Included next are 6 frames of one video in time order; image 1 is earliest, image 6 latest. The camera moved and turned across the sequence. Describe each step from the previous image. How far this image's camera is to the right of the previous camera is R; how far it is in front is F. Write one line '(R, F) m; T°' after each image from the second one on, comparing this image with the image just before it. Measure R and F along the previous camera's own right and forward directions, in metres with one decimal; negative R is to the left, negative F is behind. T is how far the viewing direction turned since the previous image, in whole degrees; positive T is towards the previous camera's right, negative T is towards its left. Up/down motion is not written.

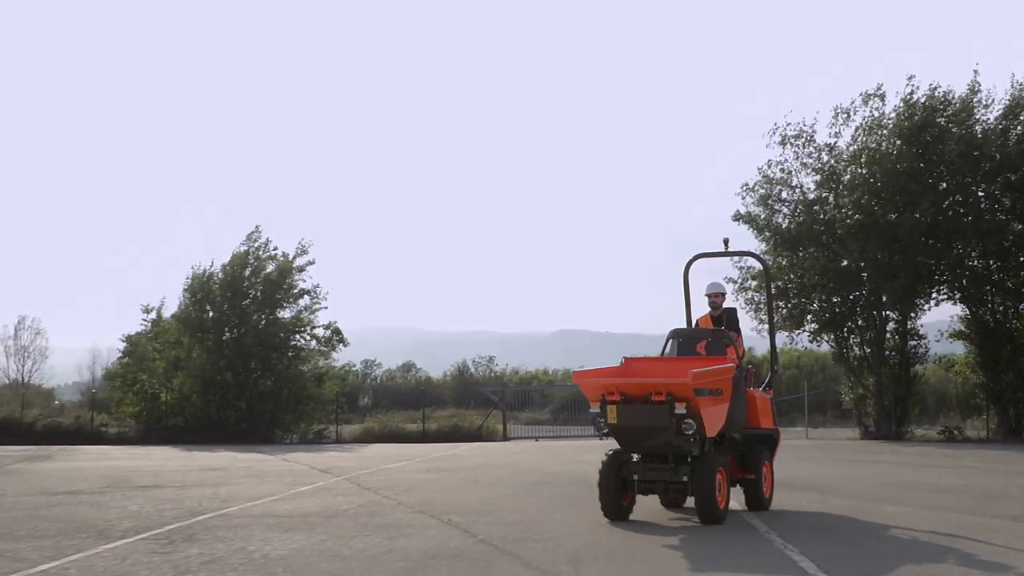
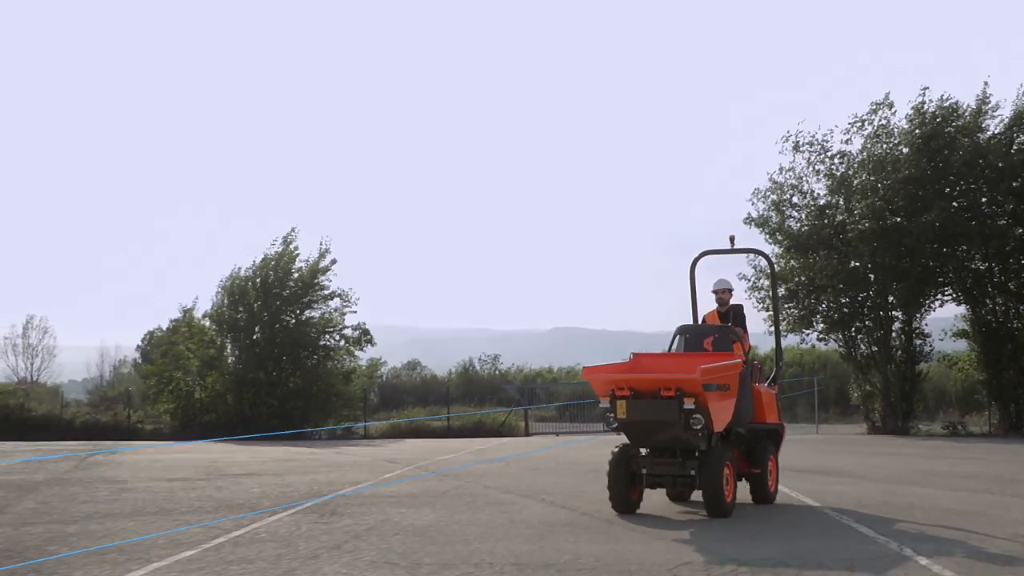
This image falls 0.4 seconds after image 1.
(-0.8, -1.2) m; 0°
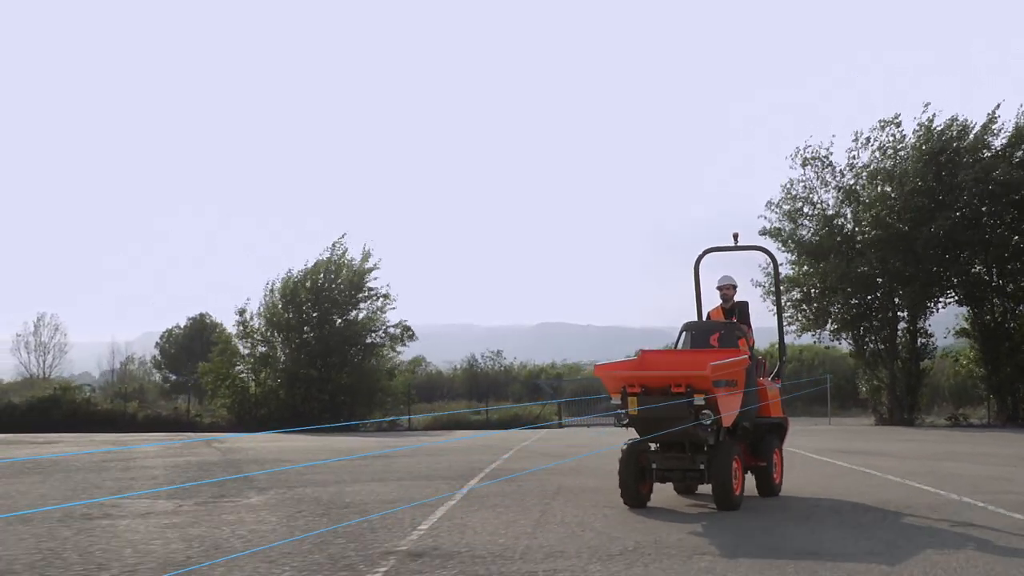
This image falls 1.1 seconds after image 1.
(-1.5, -2.3) m; +1°
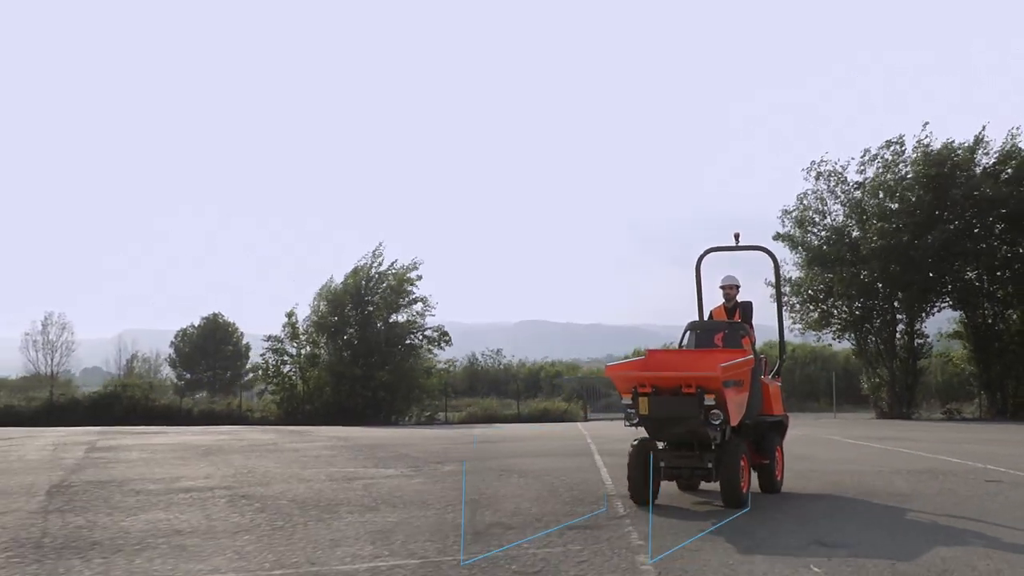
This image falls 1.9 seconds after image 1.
(-1.7, -2.6) m; +1°
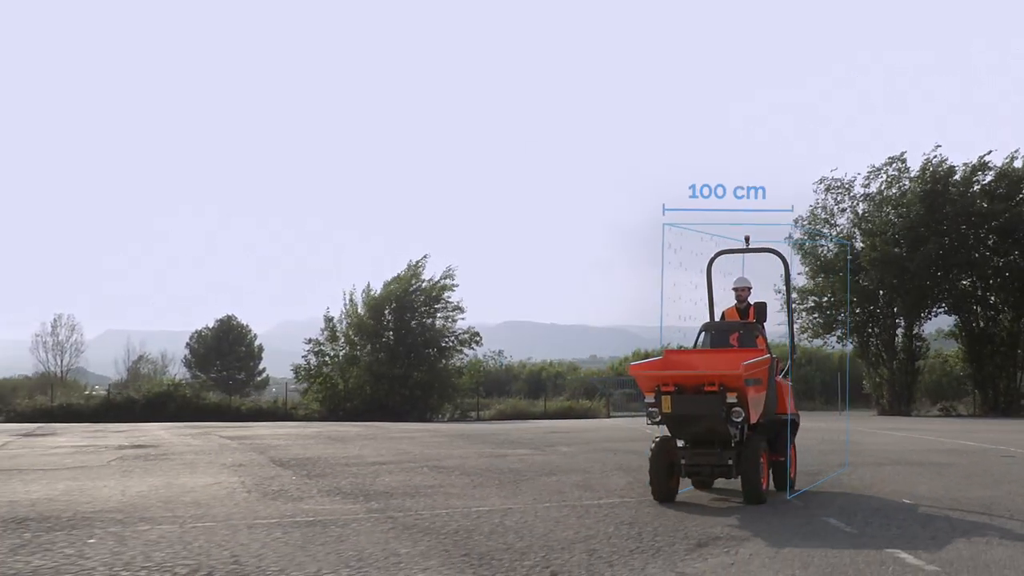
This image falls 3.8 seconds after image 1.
(-1.6, -2.6) m; +1°
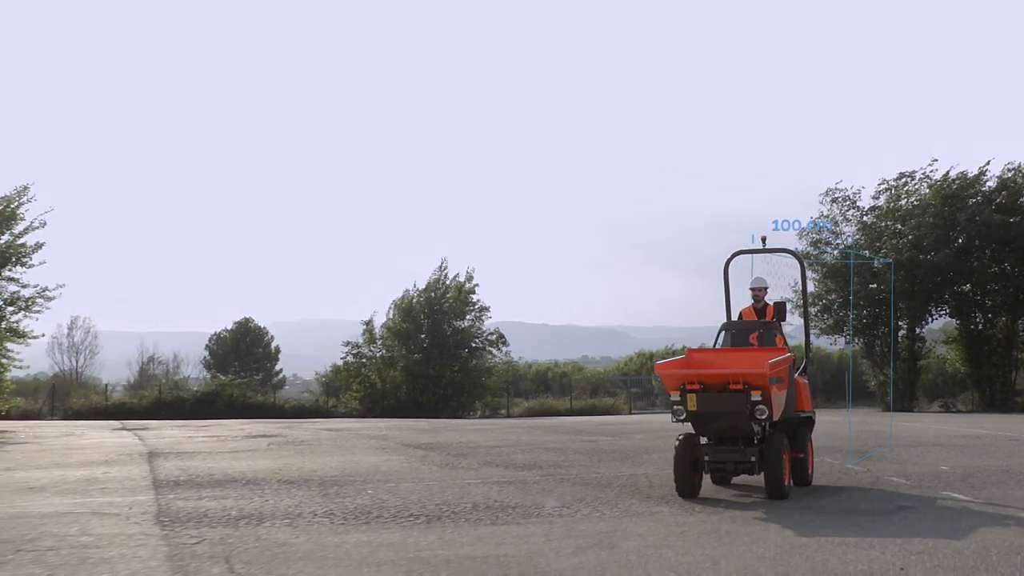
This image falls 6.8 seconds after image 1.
(-1.5, -2.5) m; 0°
